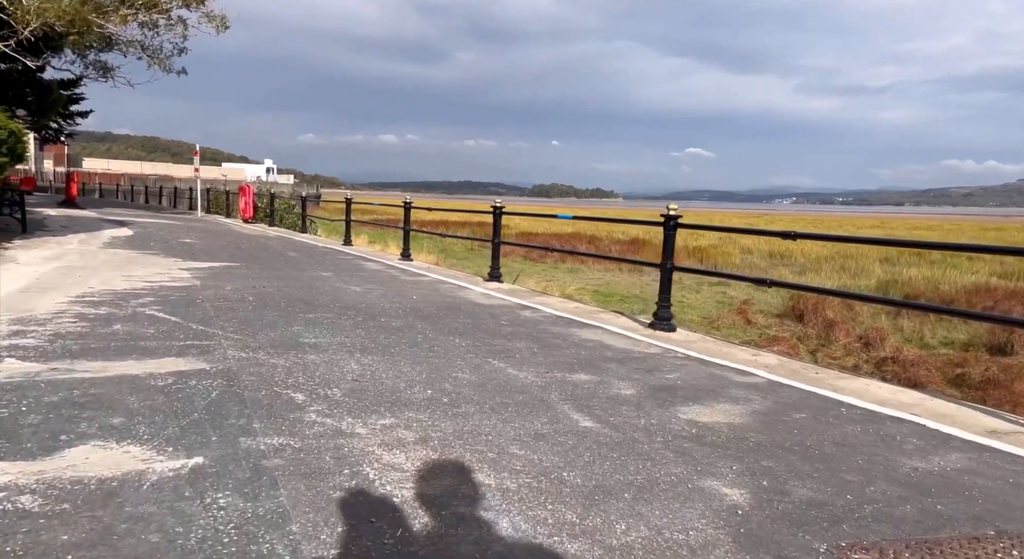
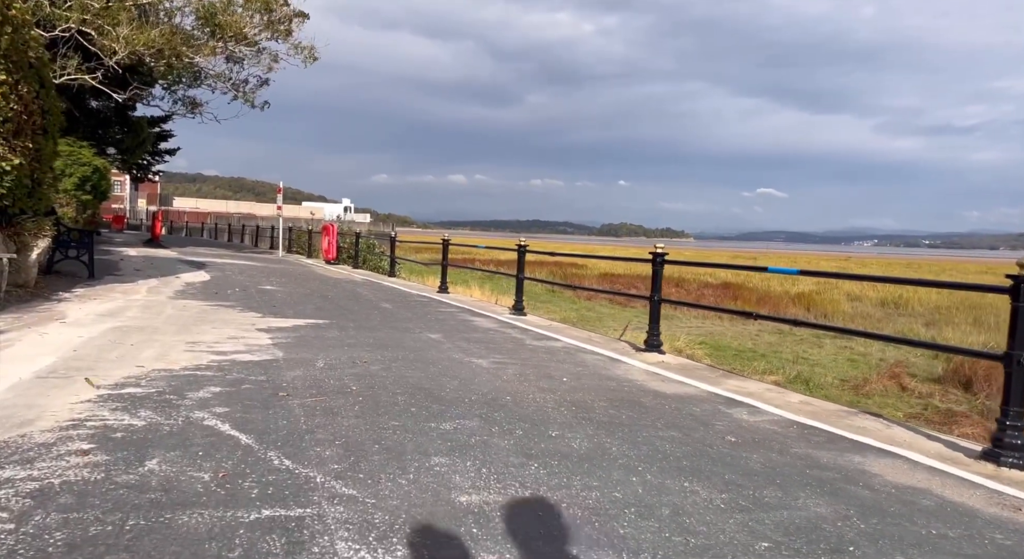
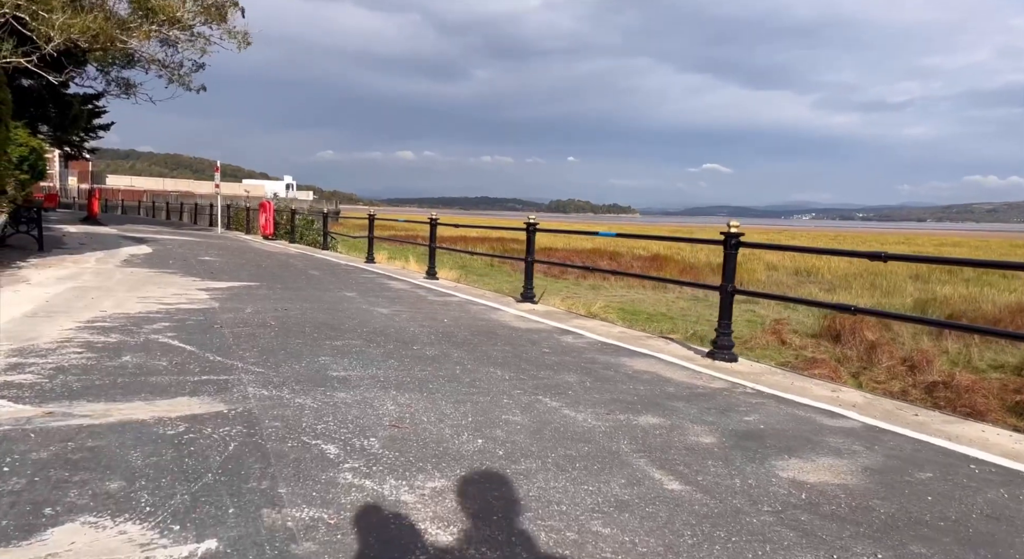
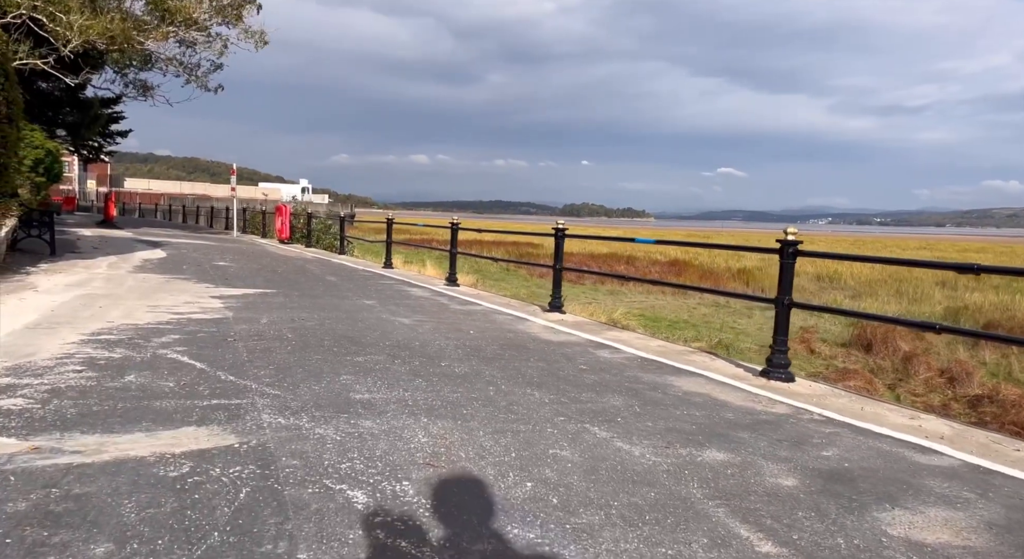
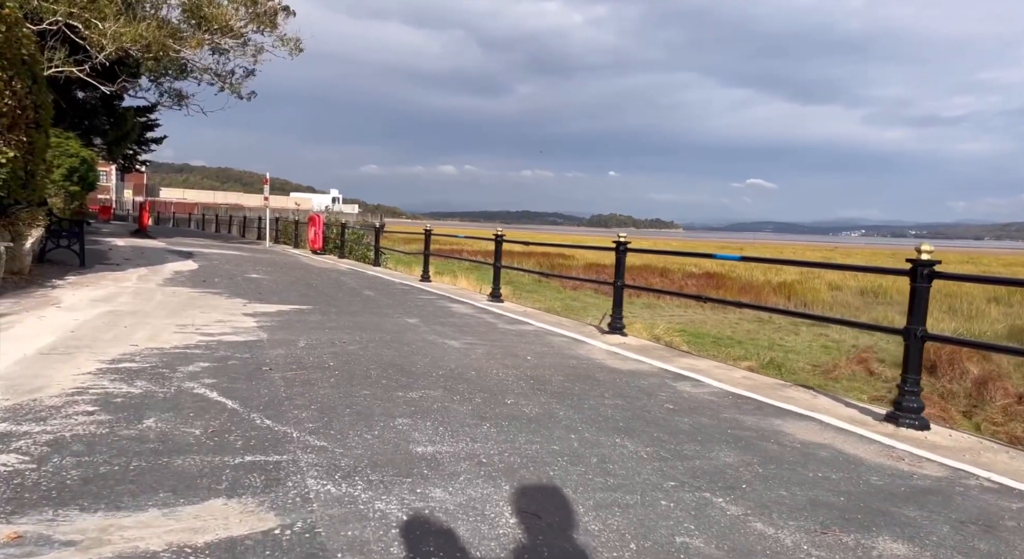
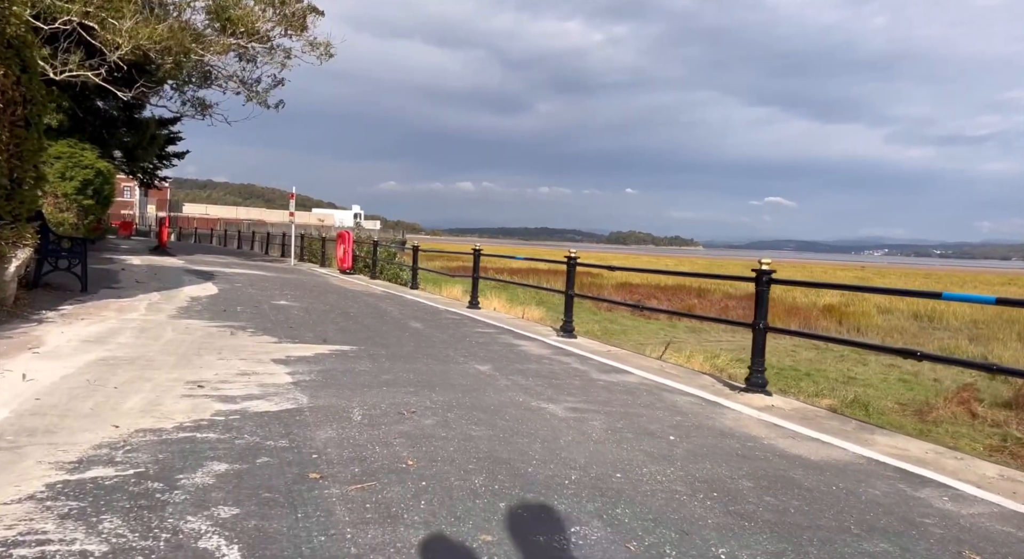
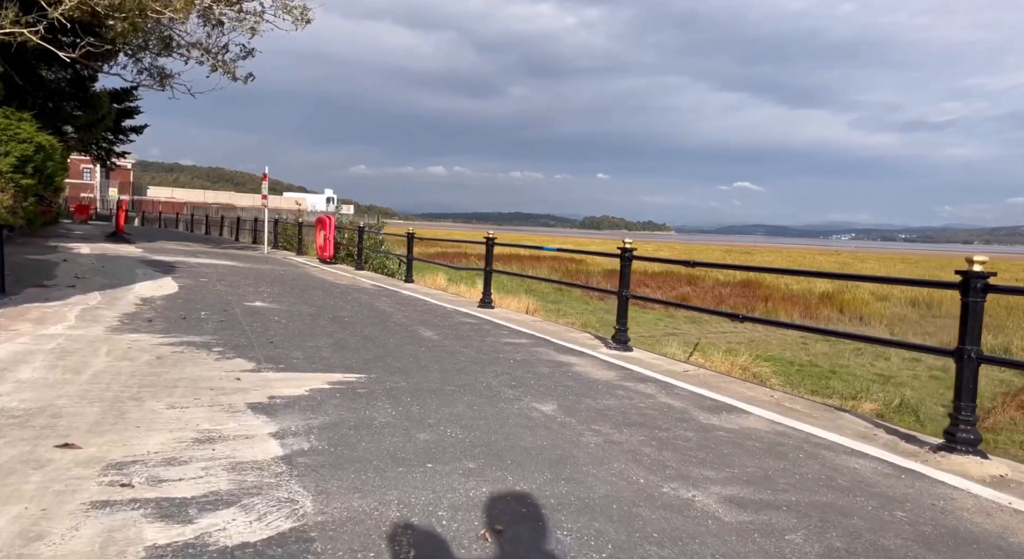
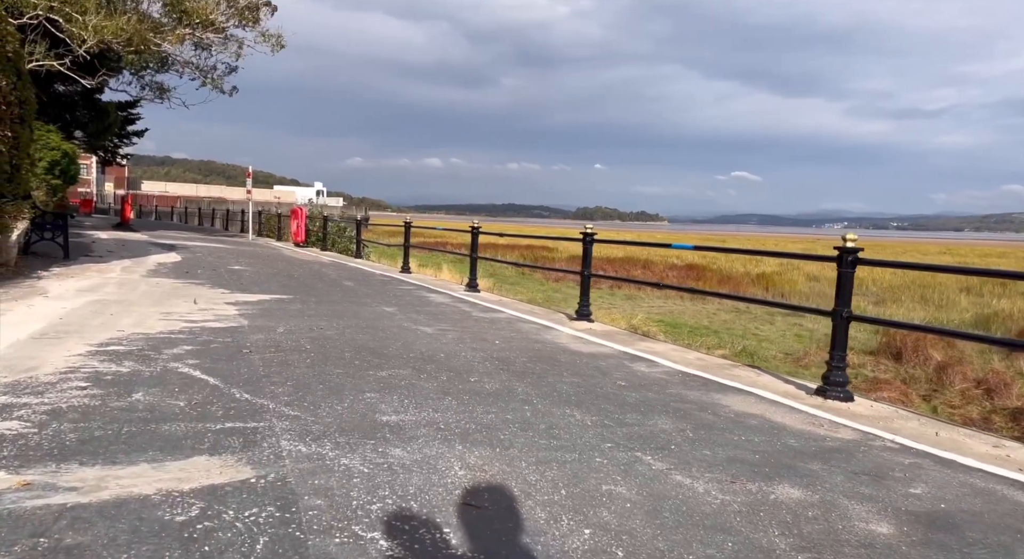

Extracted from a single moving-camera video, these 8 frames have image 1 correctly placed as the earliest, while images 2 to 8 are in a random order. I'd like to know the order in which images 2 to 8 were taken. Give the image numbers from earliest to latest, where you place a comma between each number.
3, 4, 8, 5, 2, 6, 7
